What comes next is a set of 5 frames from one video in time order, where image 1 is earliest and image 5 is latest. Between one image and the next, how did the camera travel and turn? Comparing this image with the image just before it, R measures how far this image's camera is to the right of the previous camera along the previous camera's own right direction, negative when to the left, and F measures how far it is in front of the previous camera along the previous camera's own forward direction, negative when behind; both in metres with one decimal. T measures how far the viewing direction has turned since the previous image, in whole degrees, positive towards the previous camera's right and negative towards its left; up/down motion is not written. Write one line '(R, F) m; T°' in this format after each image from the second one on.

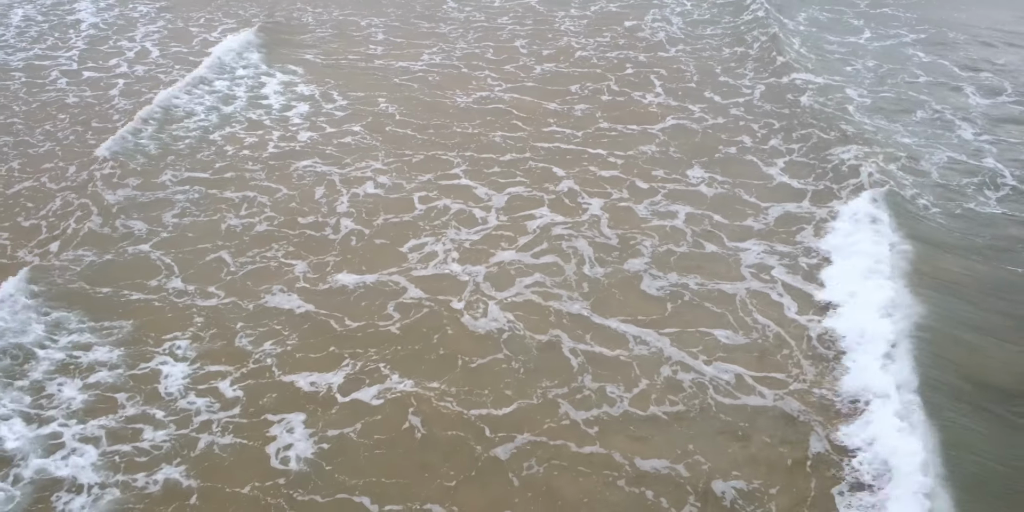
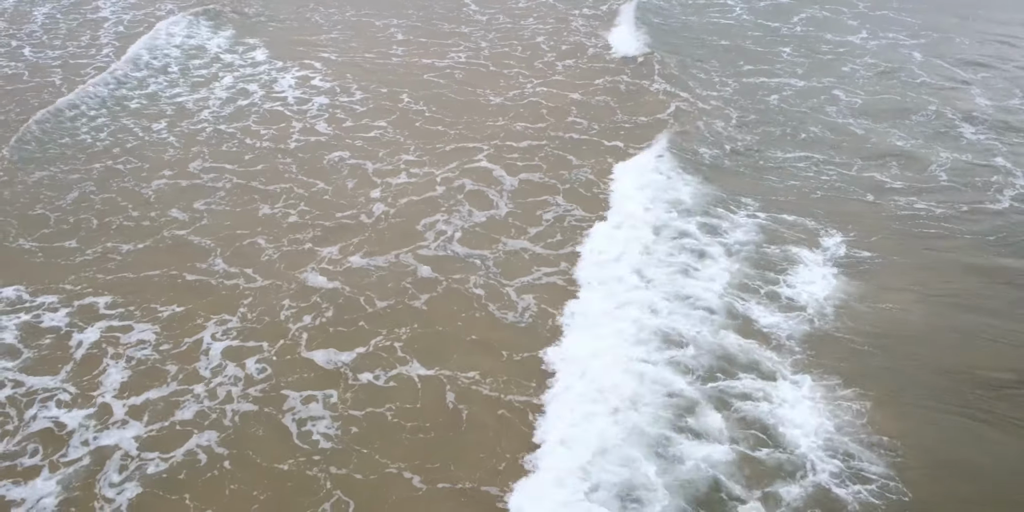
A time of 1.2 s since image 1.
(-0.2, -0.3) m; 0°
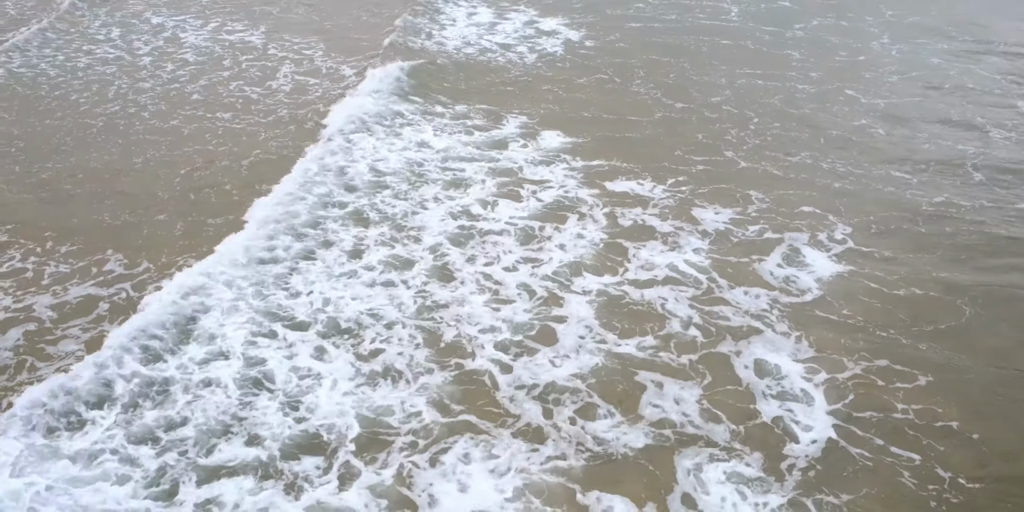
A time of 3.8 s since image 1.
(-0.4, -0.7) m; -1°
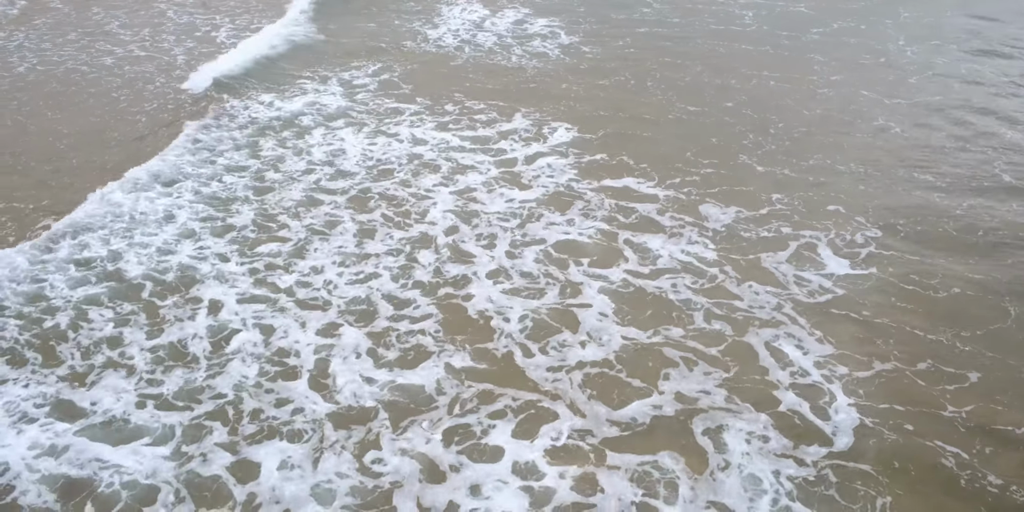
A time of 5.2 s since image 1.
(+0.3, +0.4) m; -1°
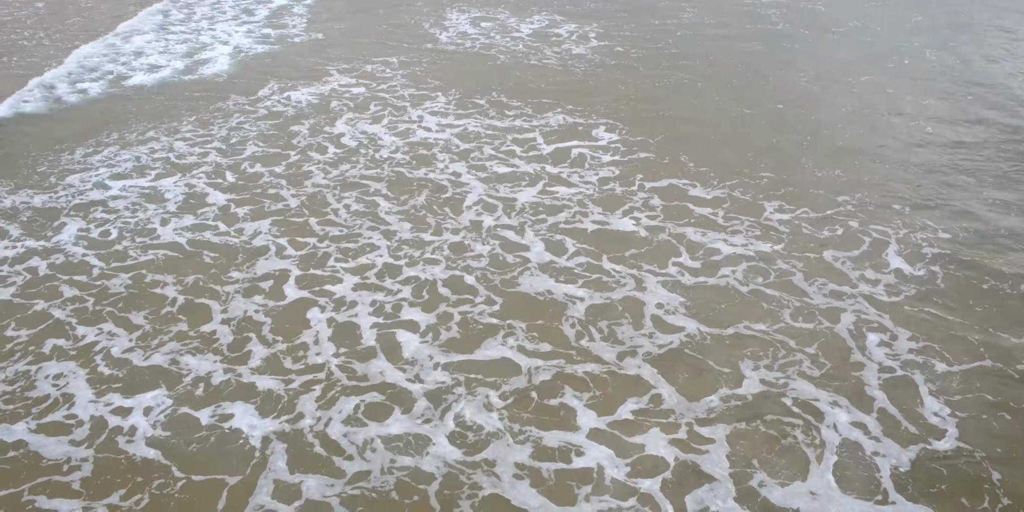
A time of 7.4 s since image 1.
(-0.7, -0.1) m; 0°
